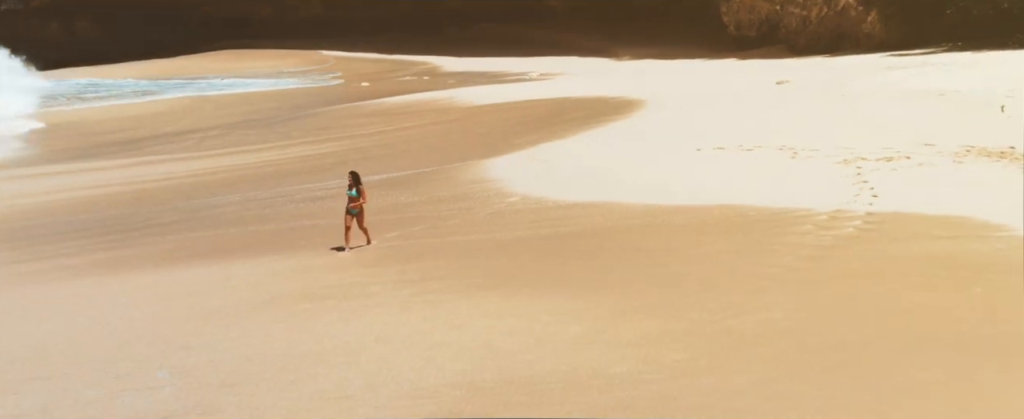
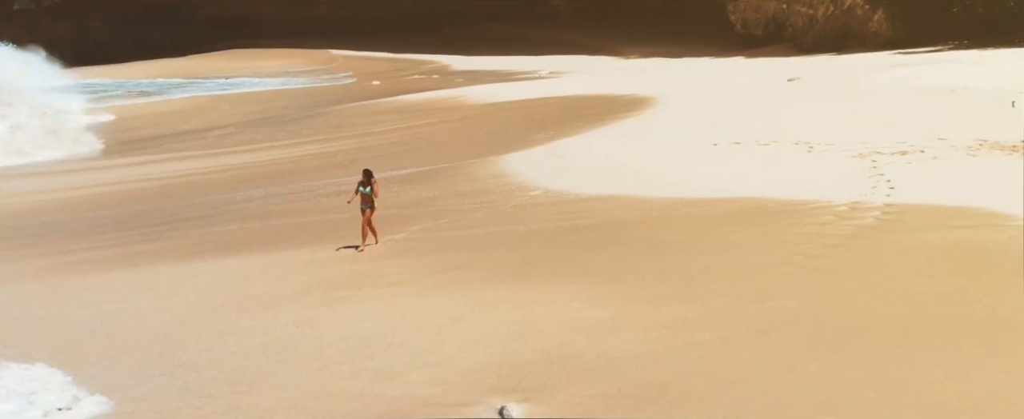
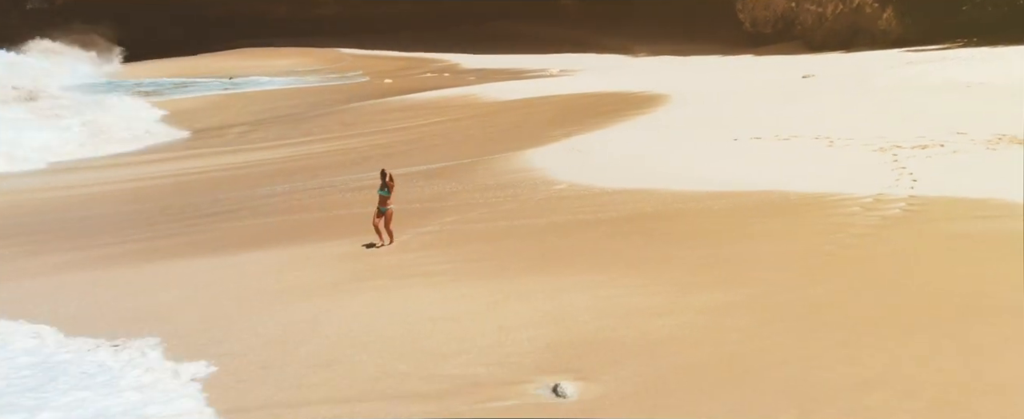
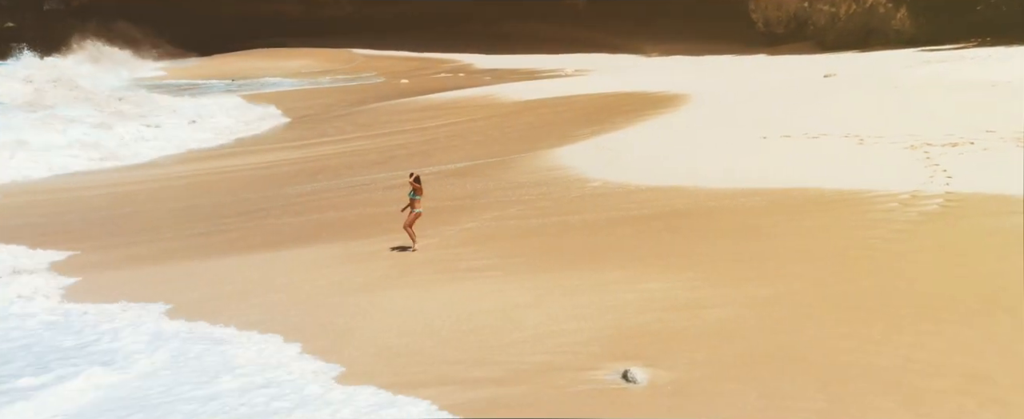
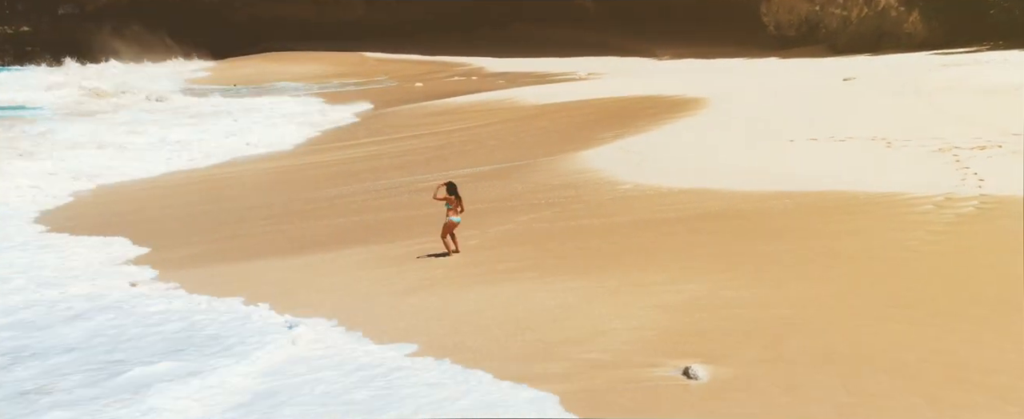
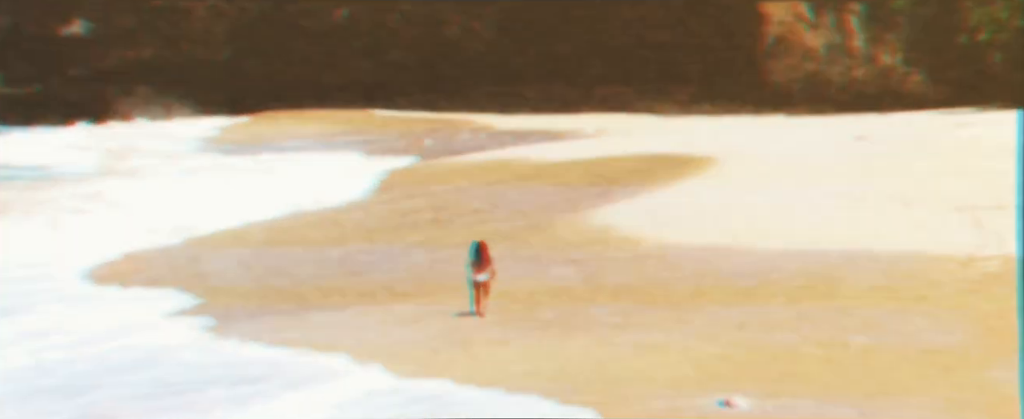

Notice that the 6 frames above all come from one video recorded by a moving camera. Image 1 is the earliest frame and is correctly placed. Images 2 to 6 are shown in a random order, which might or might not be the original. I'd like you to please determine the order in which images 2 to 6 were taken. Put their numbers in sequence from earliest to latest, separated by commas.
2, 3, 4, 5, 6
